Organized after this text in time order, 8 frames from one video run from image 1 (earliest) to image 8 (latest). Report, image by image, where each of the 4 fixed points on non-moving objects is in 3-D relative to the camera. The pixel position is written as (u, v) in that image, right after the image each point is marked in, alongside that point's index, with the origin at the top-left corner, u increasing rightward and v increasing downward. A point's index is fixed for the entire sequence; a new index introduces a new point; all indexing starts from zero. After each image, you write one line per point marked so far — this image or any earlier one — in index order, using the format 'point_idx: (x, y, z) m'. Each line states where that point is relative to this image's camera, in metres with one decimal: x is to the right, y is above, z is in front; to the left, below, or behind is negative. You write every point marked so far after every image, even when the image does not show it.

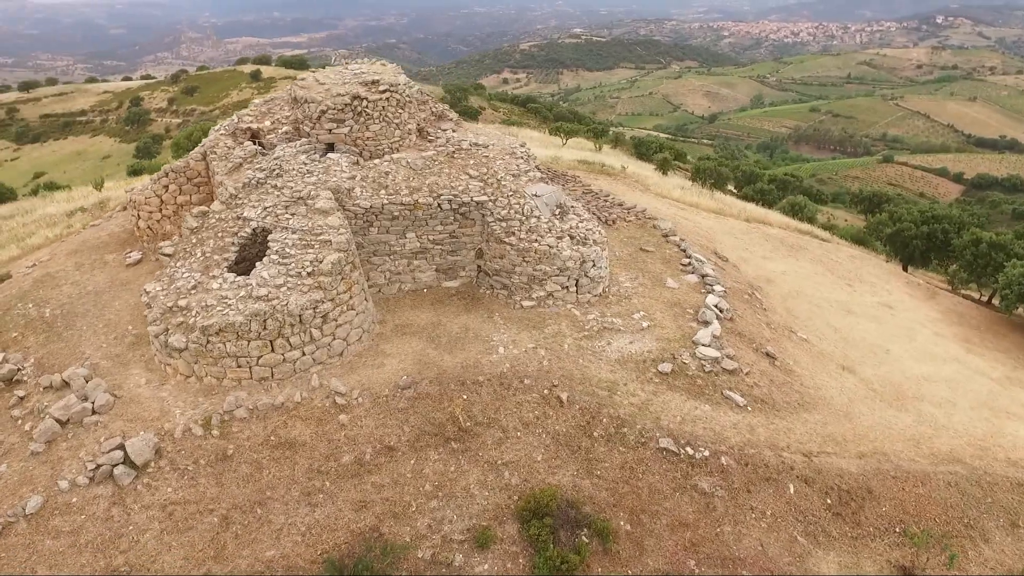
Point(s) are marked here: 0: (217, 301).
0: (-3.9, -0.2, +8.4) m
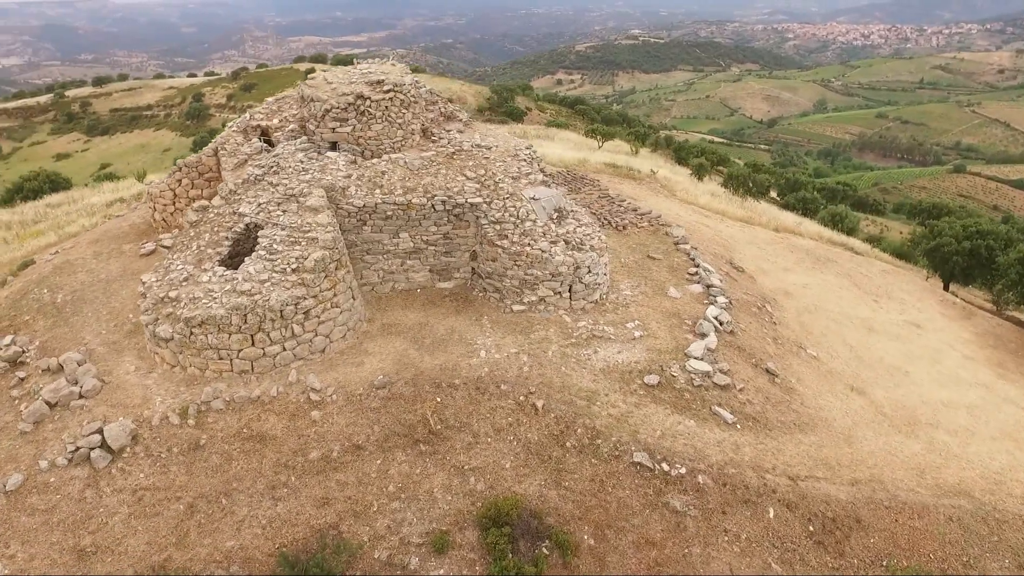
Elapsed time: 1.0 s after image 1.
0: (-4.2, -0.1, +8.6) m
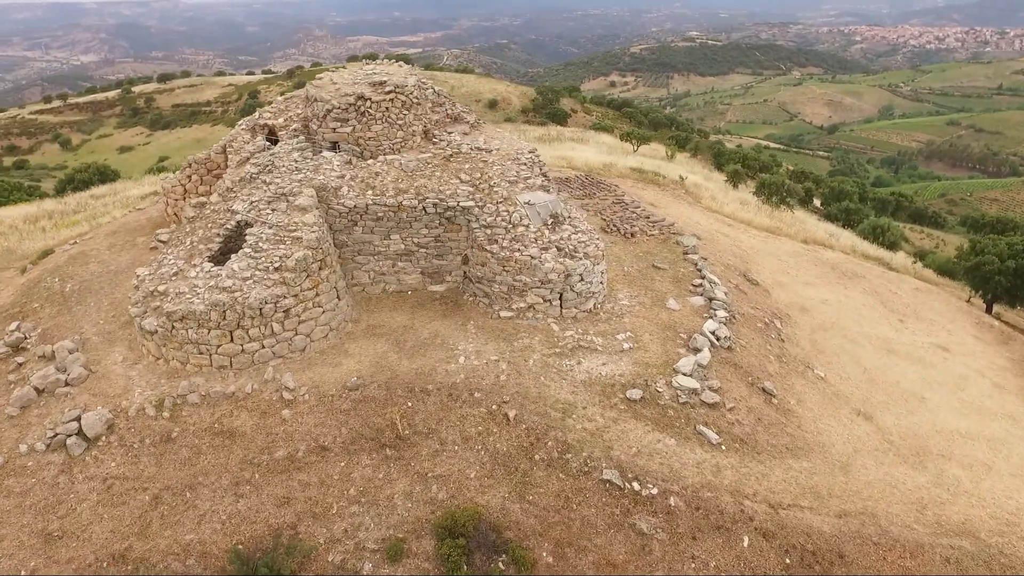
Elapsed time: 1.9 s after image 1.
0: (-4.5, 0.0, +8.8) m
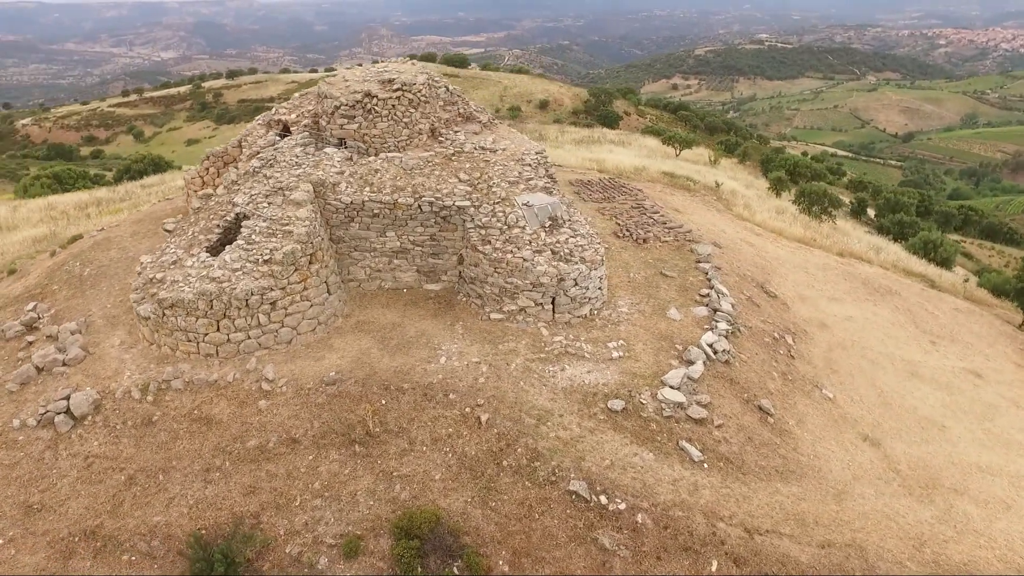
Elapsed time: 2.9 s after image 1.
0: (-4.8, +0.1, +9.1) m
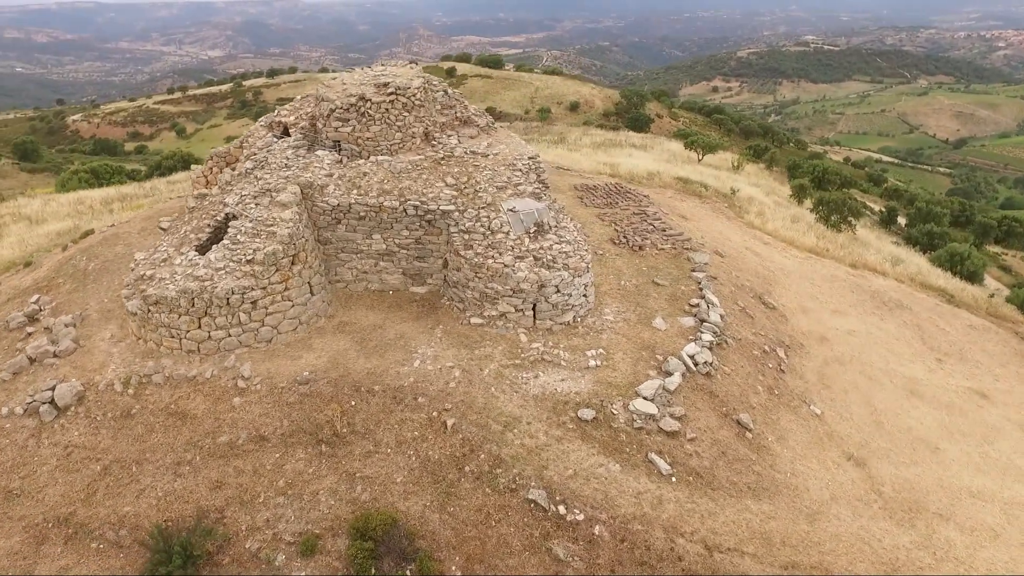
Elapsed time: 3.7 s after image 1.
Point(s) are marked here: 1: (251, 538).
0: (-5.1, +0.2, +9.4) m
1: (-3.0, -2.9, +7.3) m
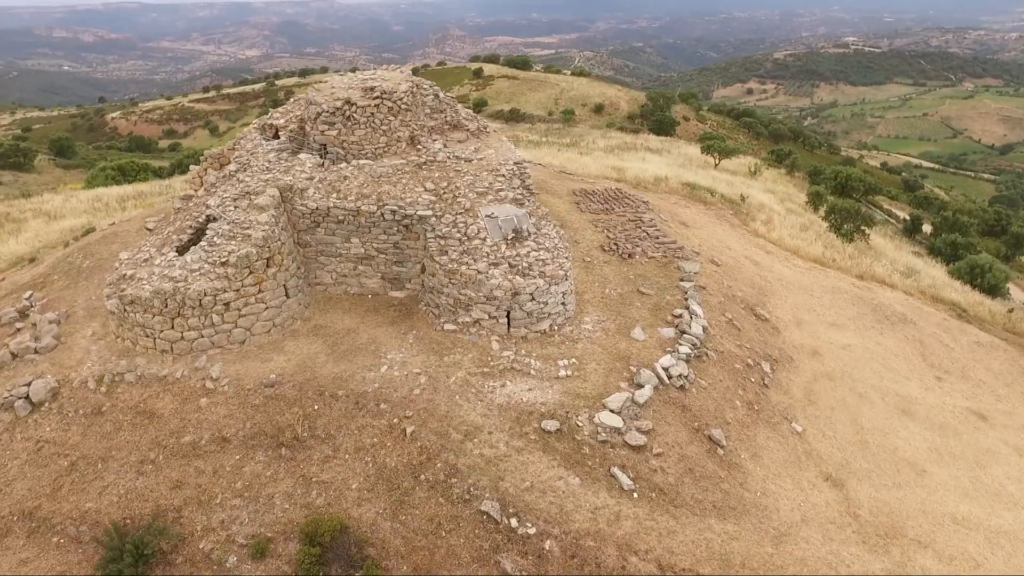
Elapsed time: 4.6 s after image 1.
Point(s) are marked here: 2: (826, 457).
0: (-5.6, +0.2, +9.5) m
1: (-3.6, -2.9, +7.4) m
2: (+4.9, -2.6, +9.7) m
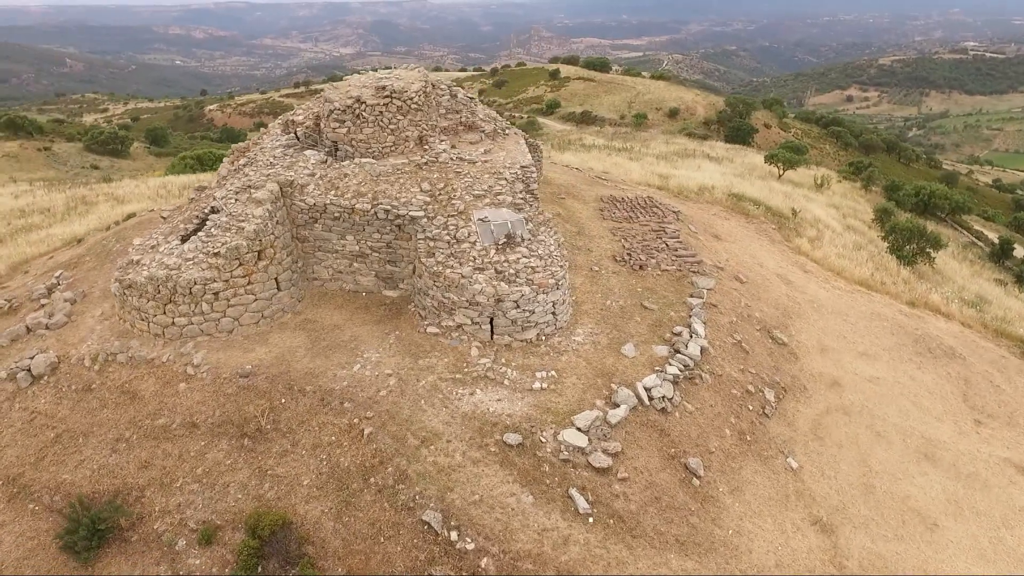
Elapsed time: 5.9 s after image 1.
0: (-5.8, +0.4, +10.0) m
1: (-4.3, -2.8, +7.6) m
2: (+4.4, -3.0, +8.9) m
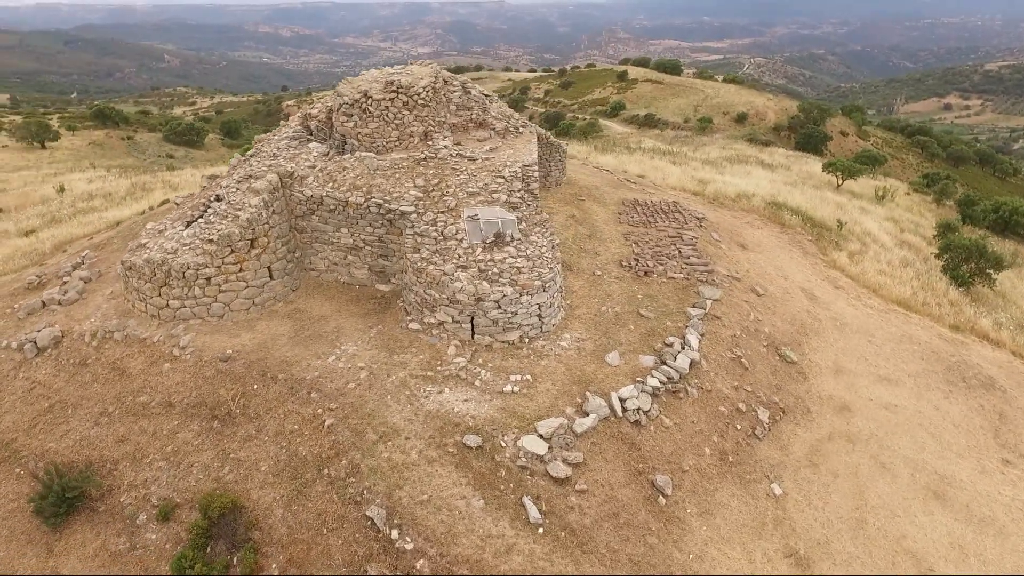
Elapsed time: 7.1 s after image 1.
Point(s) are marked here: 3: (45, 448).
0: (-6.0, +0.7, +10.4) m
1: (-4.9, -2.6, +7.9) m
2: (+3.8, -3.2, +8.3) m
3: (-6.4, -2.2, +8.5) m
